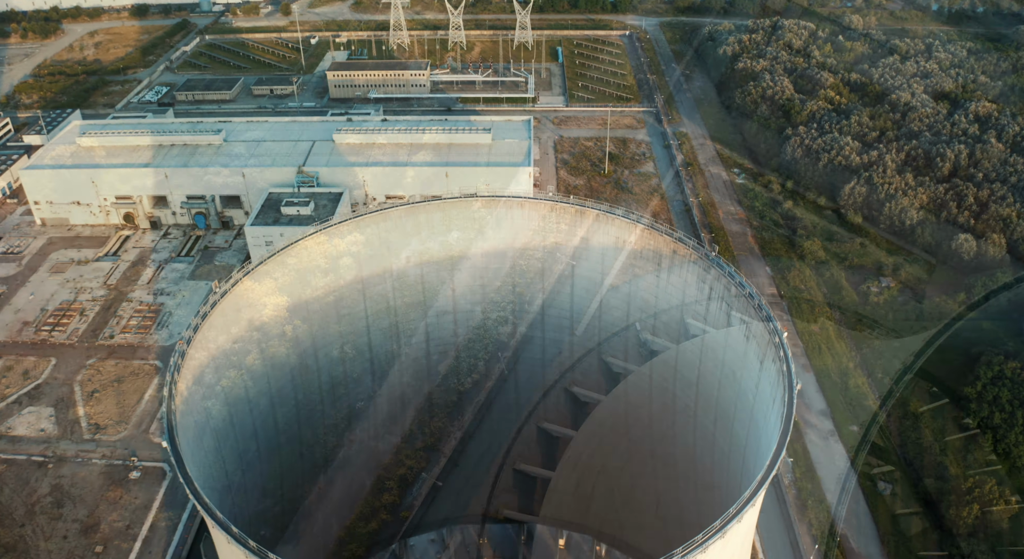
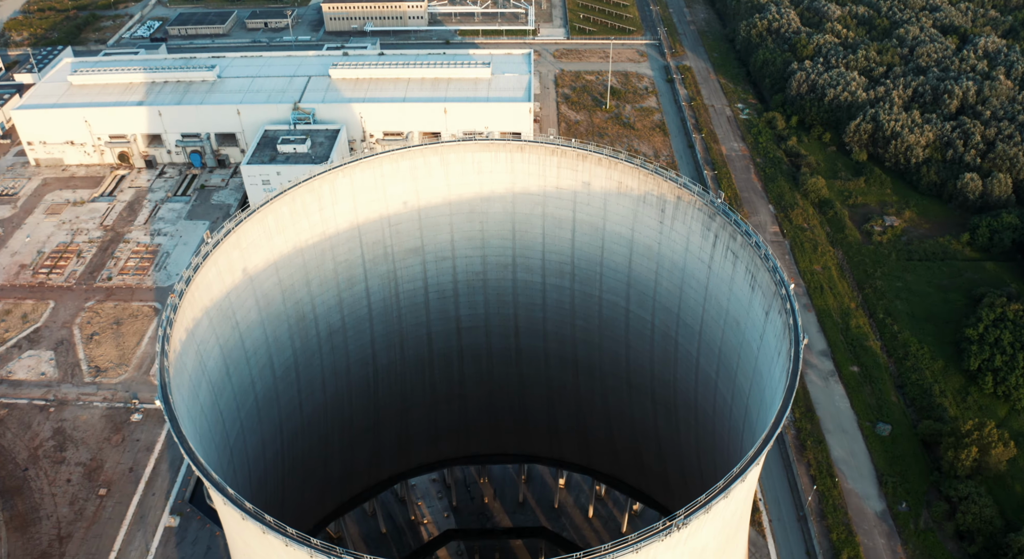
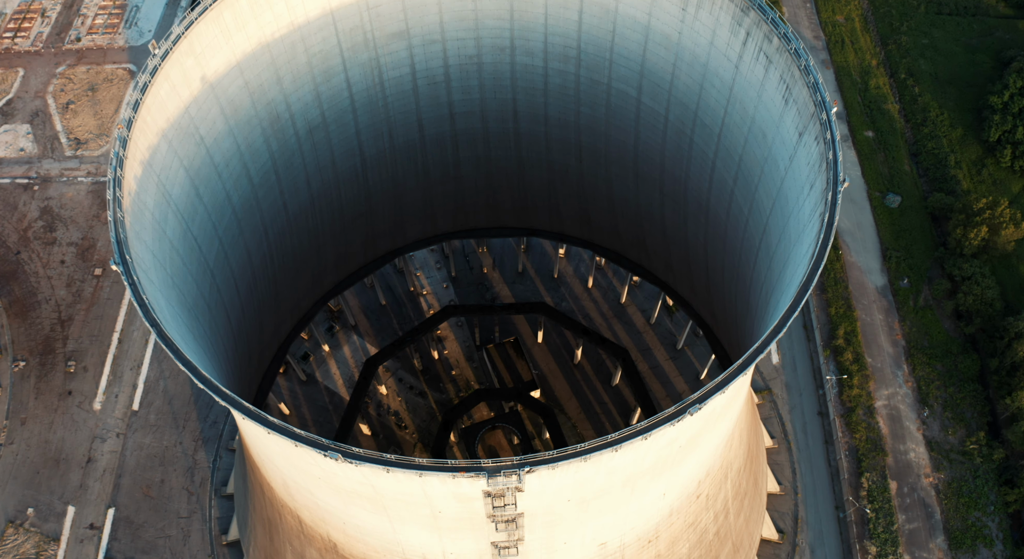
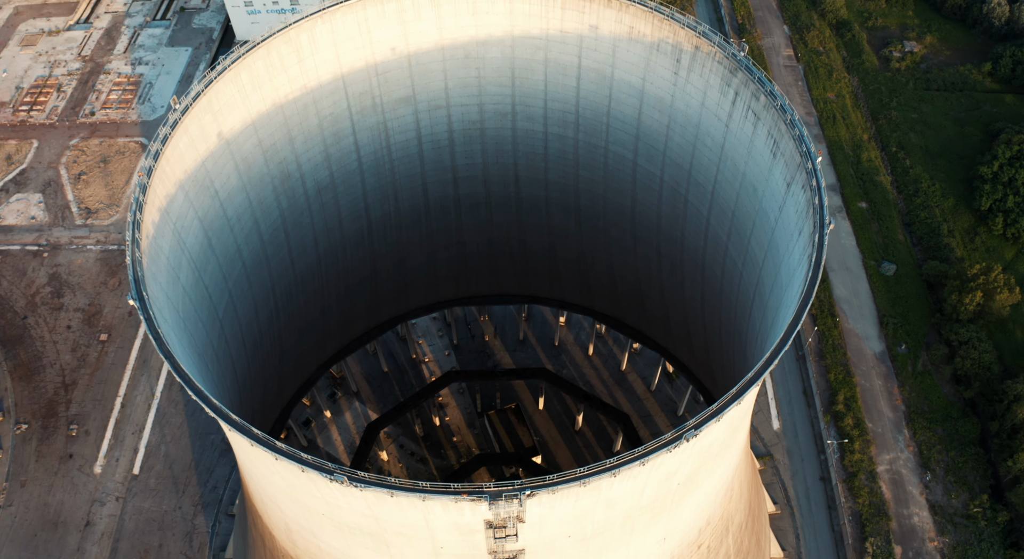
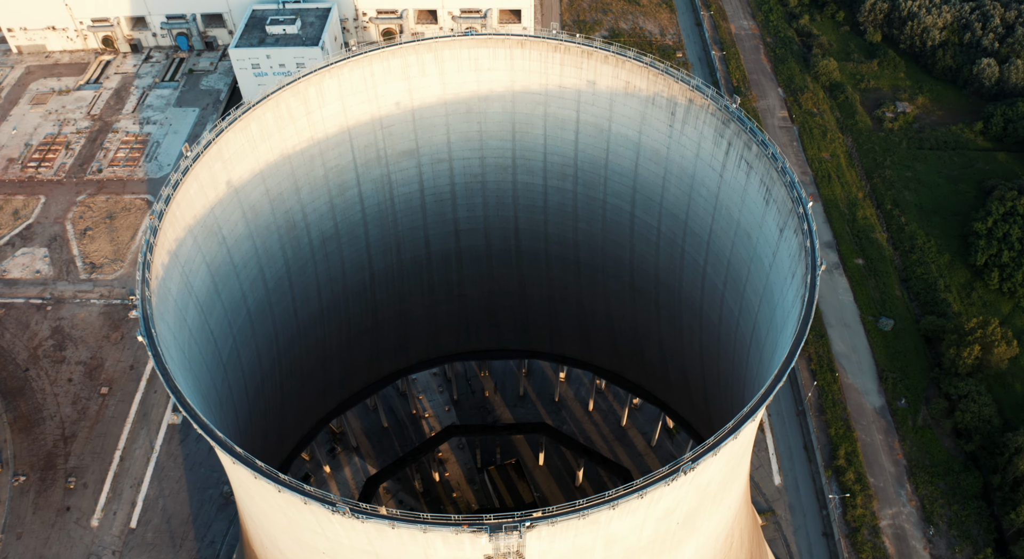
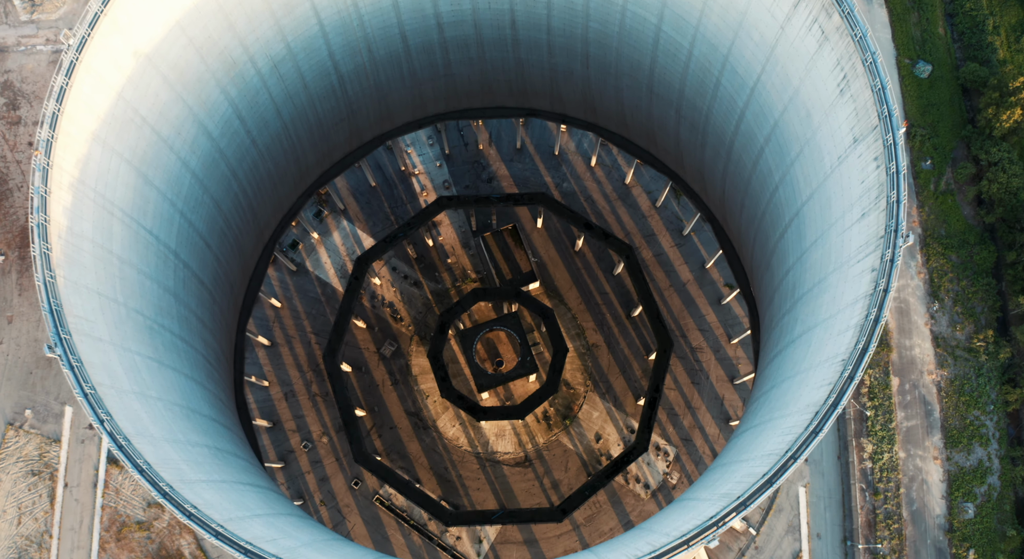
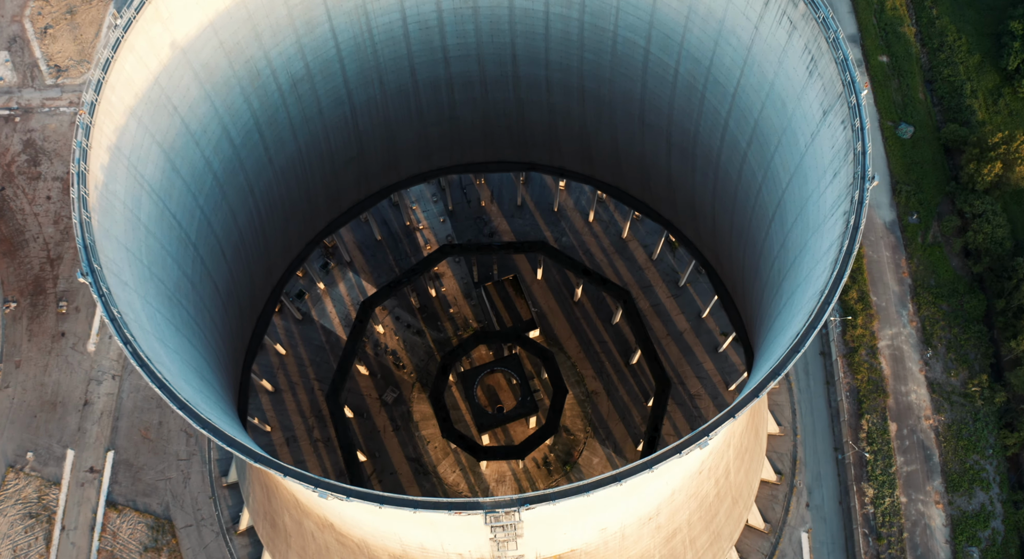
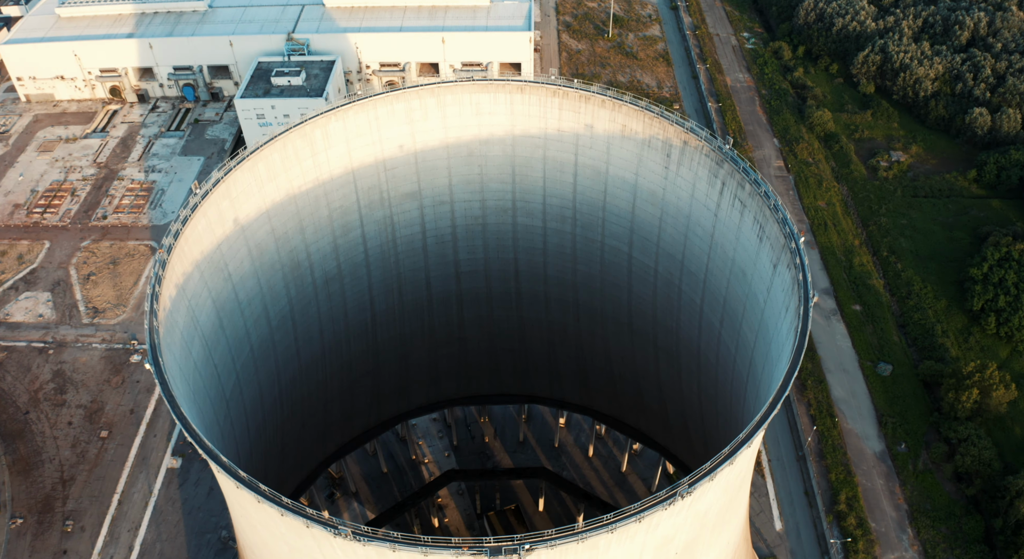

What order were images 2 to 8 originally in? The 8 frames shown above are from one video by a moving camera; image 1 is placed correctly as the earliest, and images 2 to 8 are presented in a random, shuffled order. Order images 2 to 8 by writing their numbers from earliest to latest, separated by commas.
2, 8, 5, 4, 3, 7, 6
